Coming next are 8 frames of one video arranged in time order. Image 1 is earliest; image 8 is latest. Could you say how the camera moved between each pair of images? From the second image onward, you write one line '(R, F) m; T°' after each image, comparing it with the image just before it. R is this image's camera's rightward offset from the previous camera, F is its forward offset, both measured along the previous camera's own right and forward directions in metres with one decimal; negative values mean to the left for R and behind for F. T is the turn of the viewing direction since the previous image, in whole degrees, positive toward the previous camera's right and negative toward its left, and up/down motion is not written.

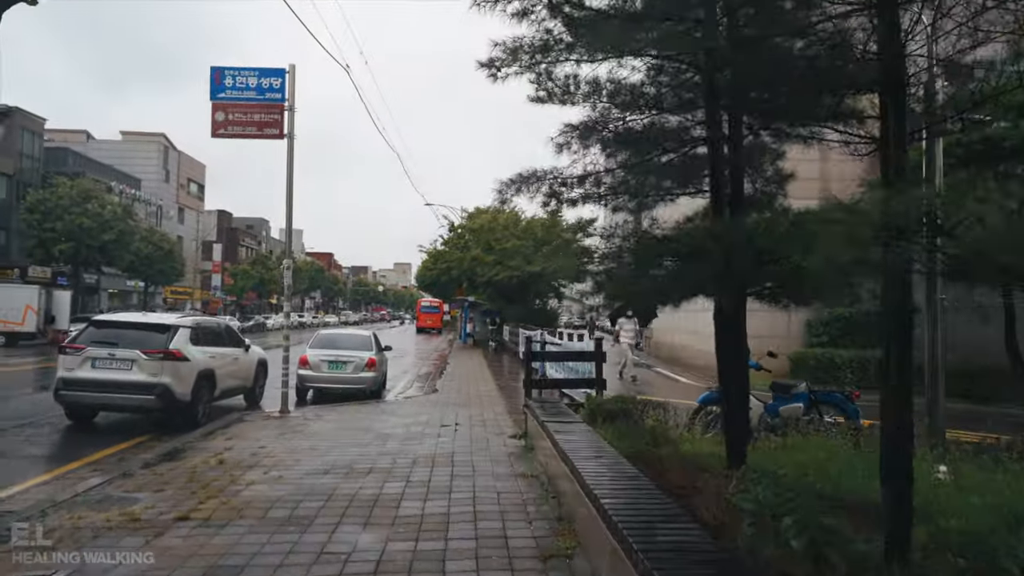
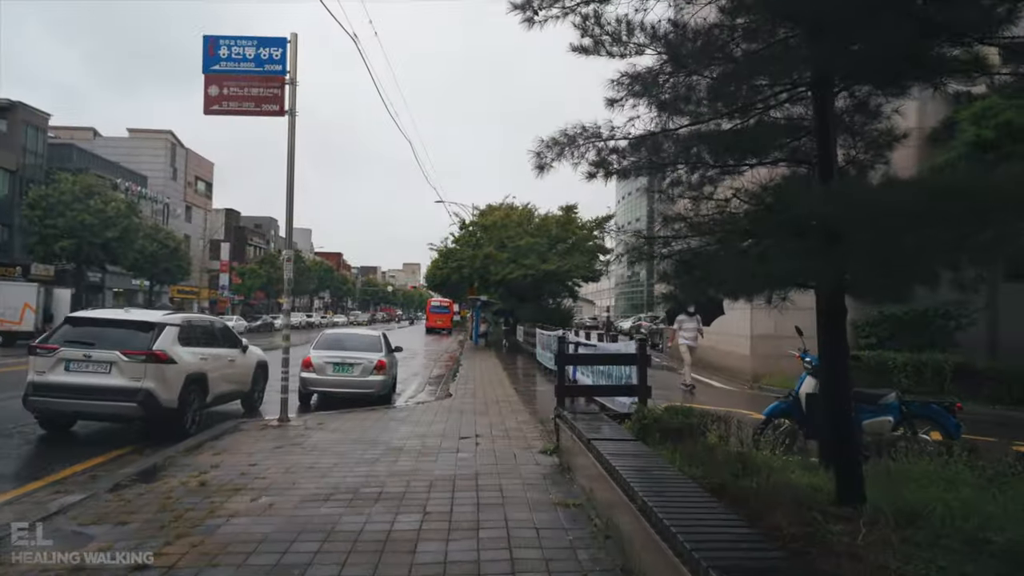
(-0.2, +1.2) m; -1°
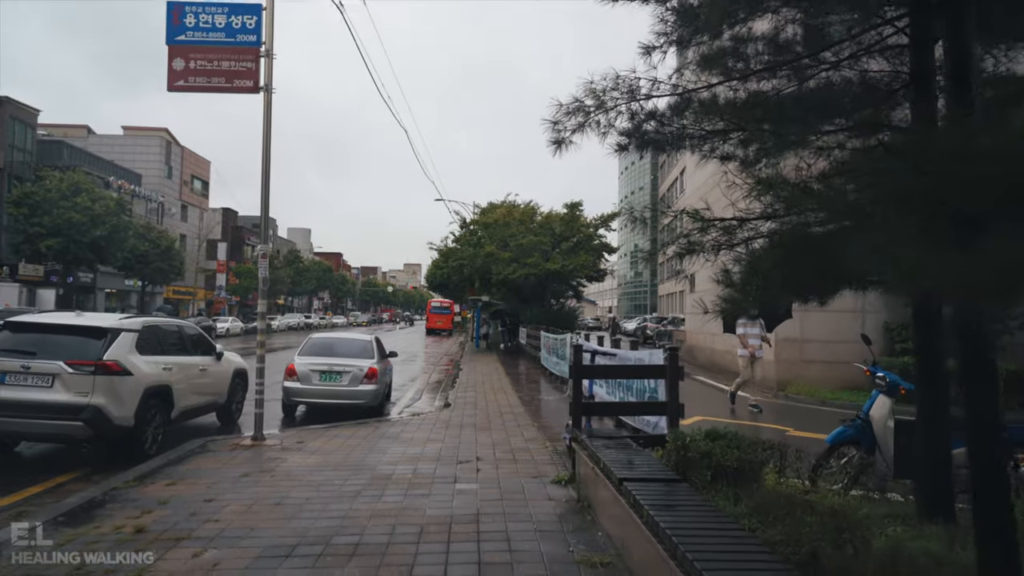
(-0.1, +1.2) m; 0°
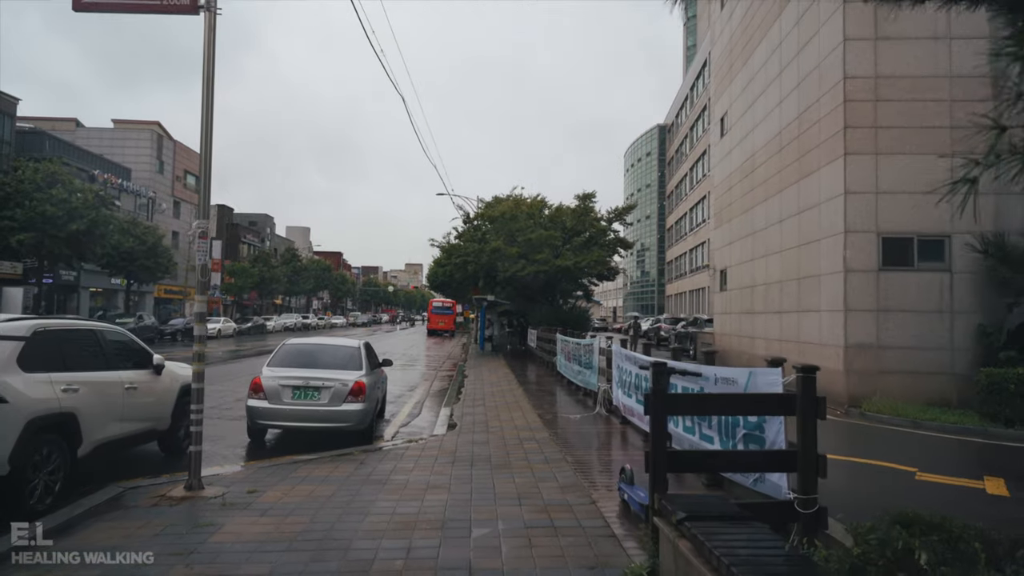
(-0.3, +2.4) m; 0°
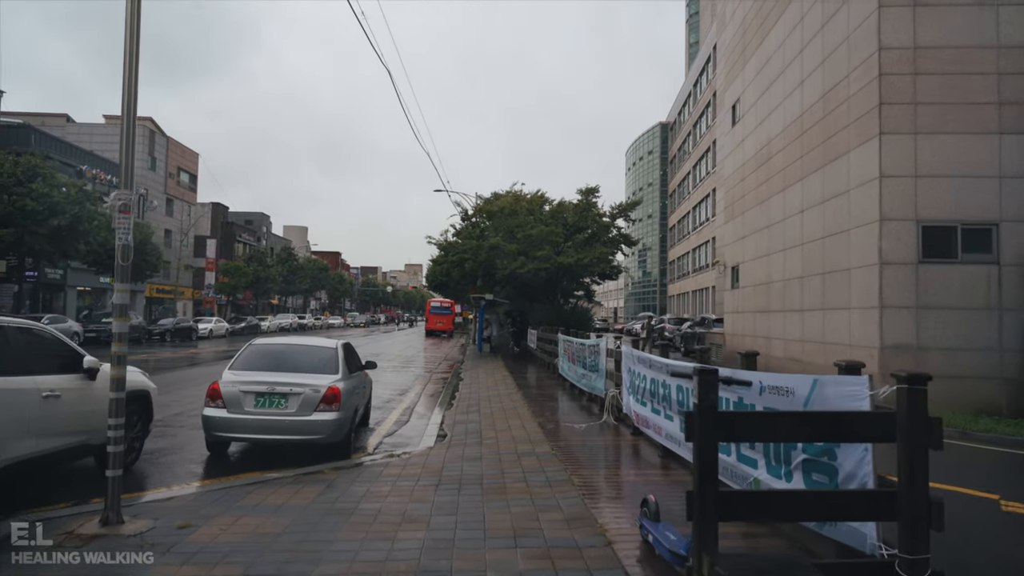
(0.0, +1.3) m; 0°
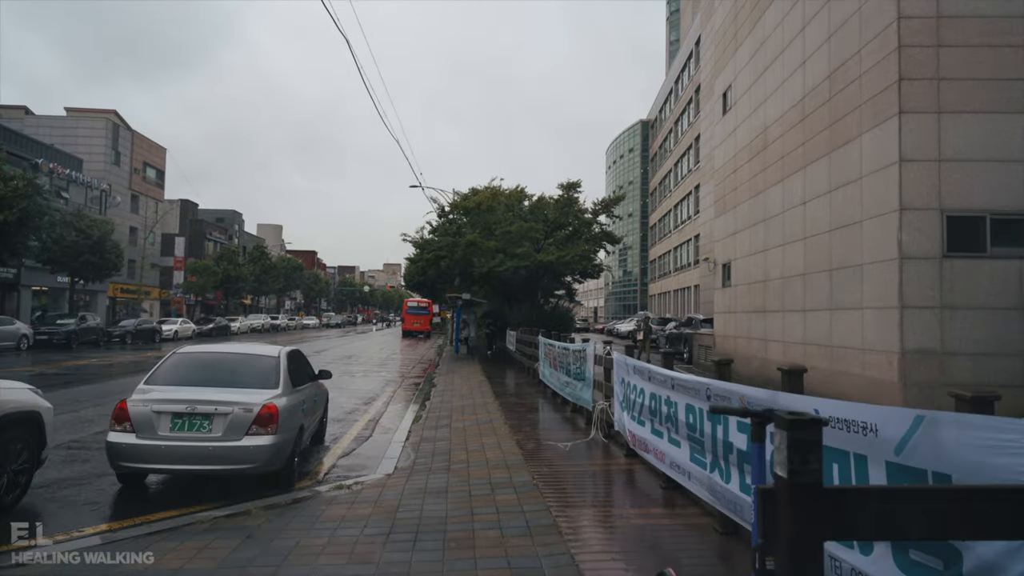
(+0.1, +1.4) m; +2°
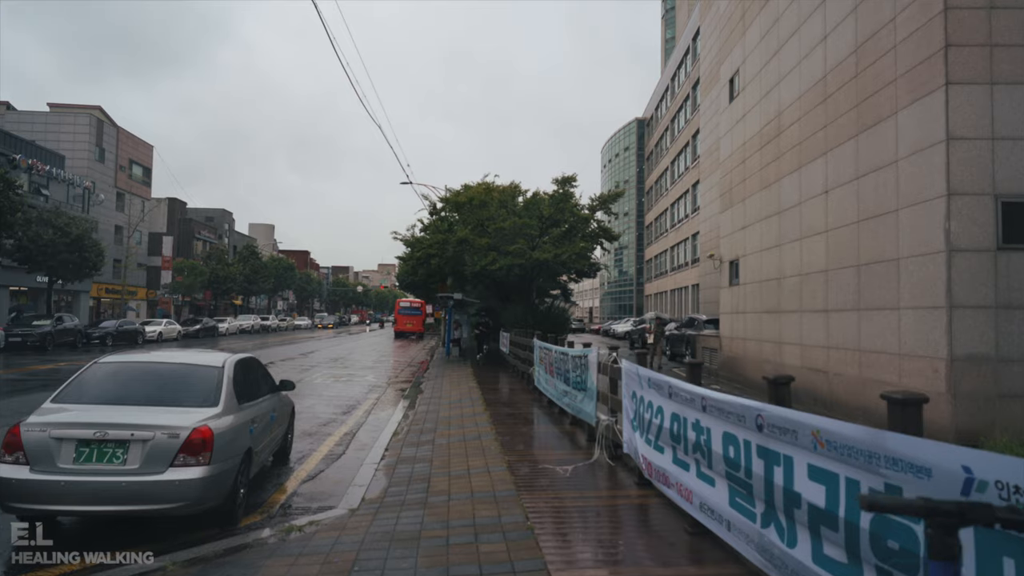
(+0.1, +1.3) m; 0°
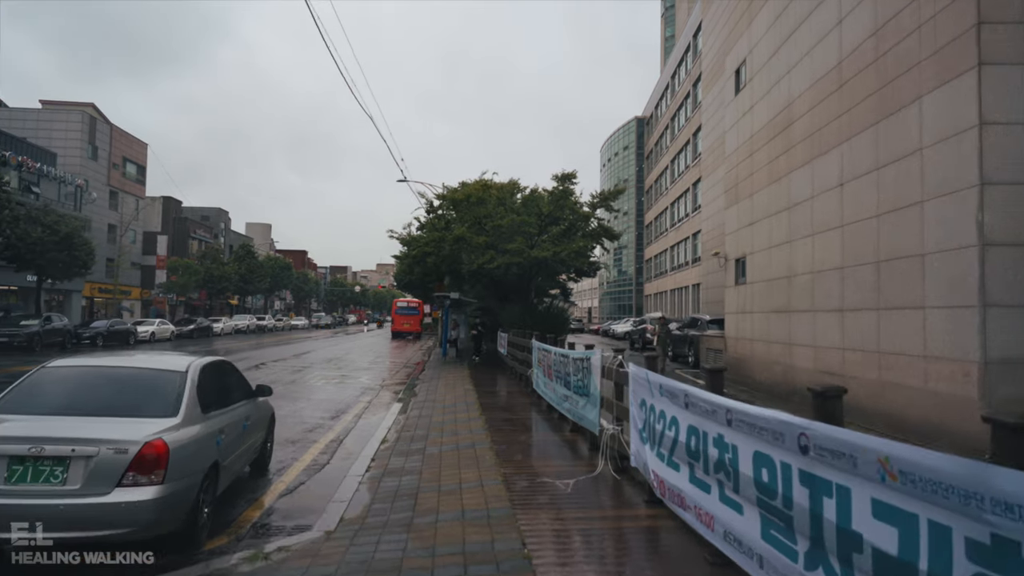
(0.0, +0.7) m; 0°
